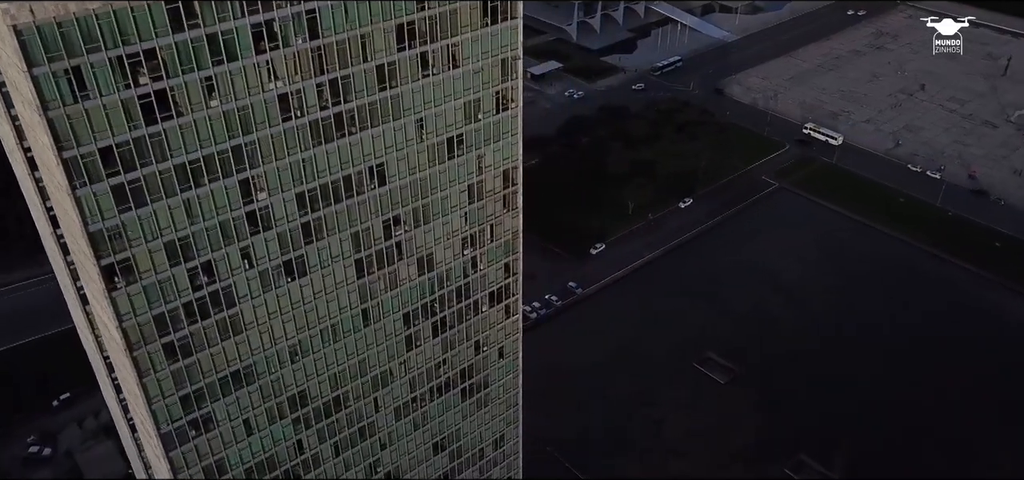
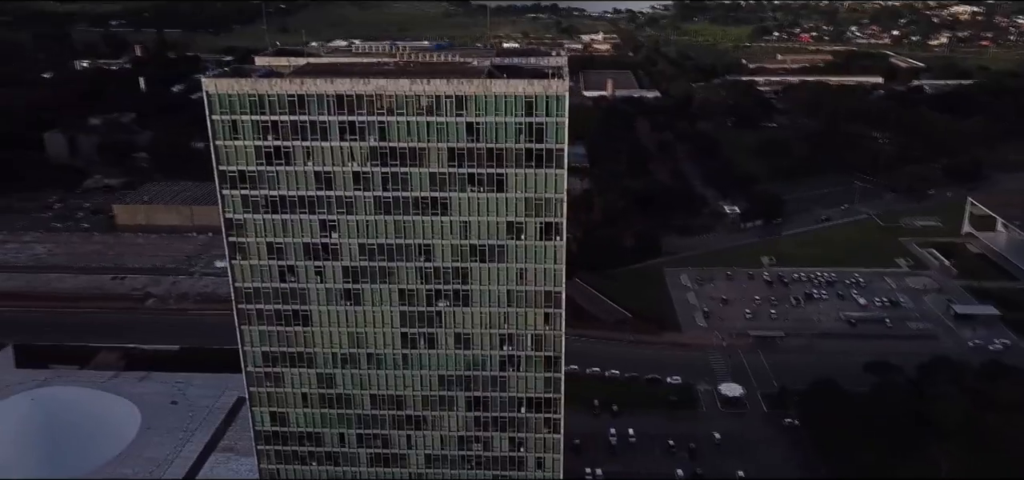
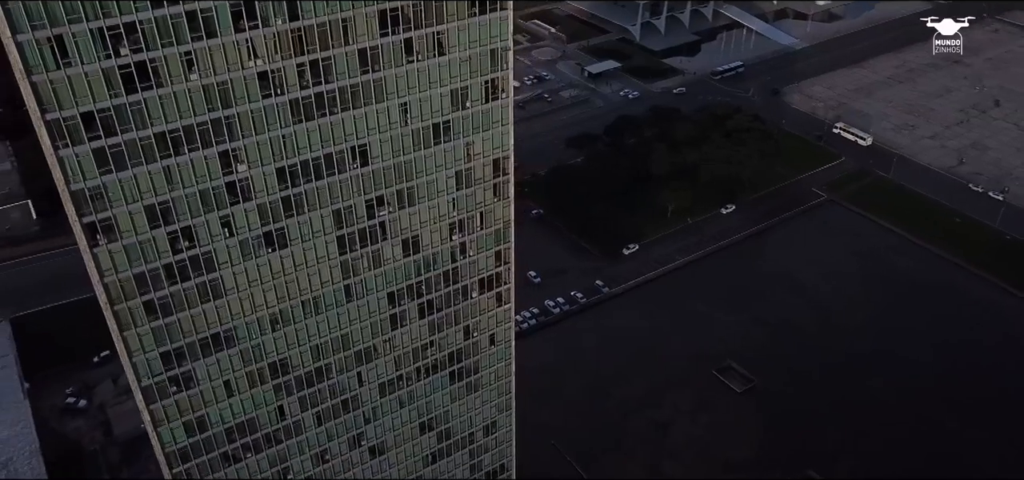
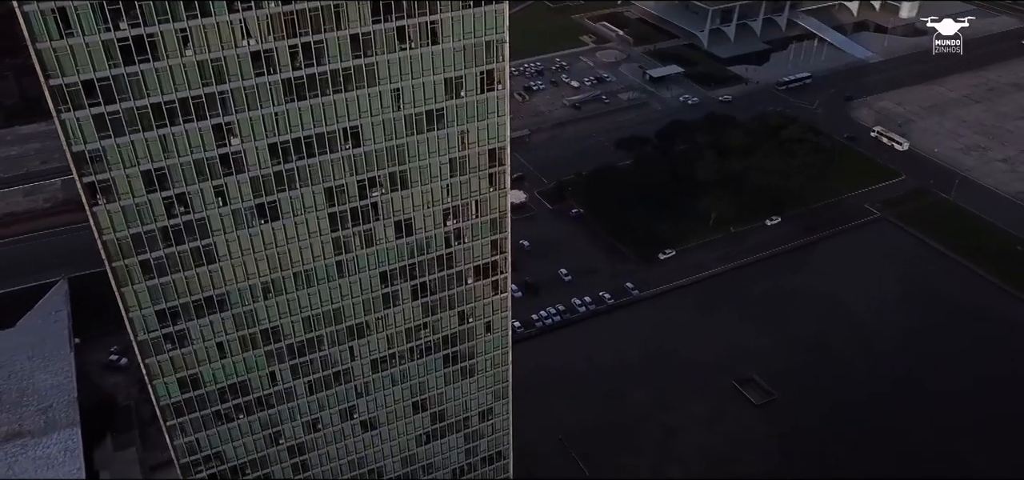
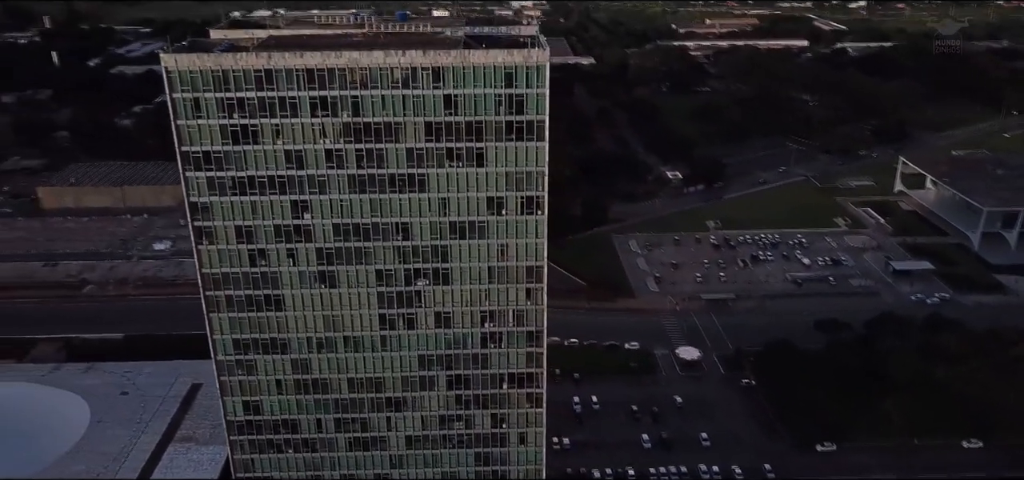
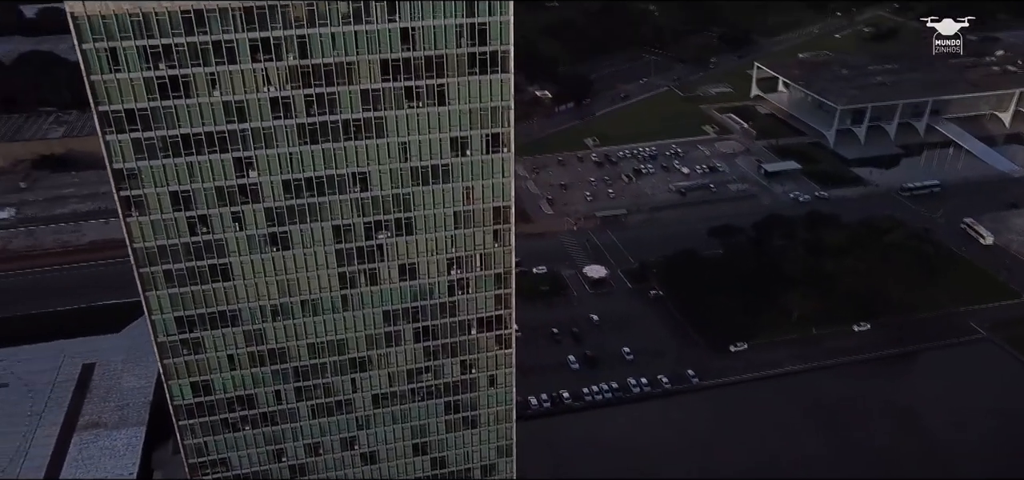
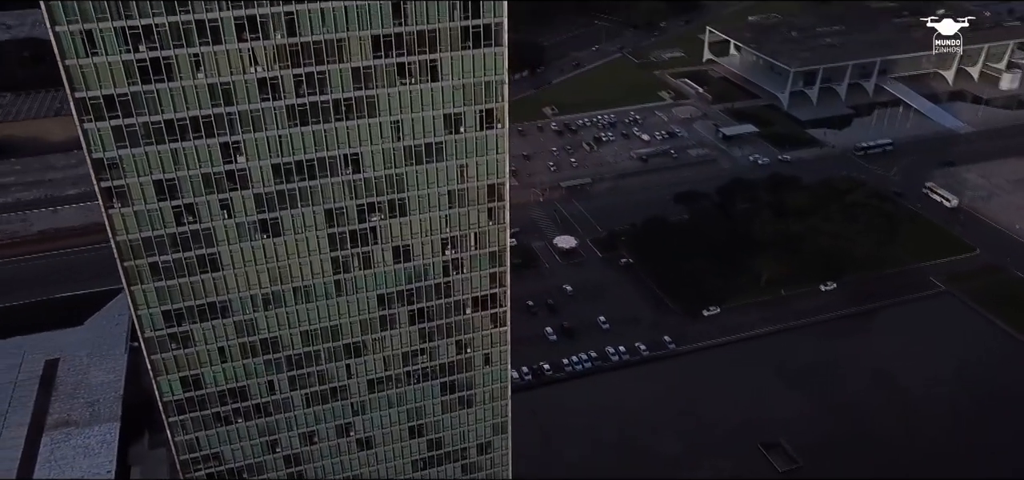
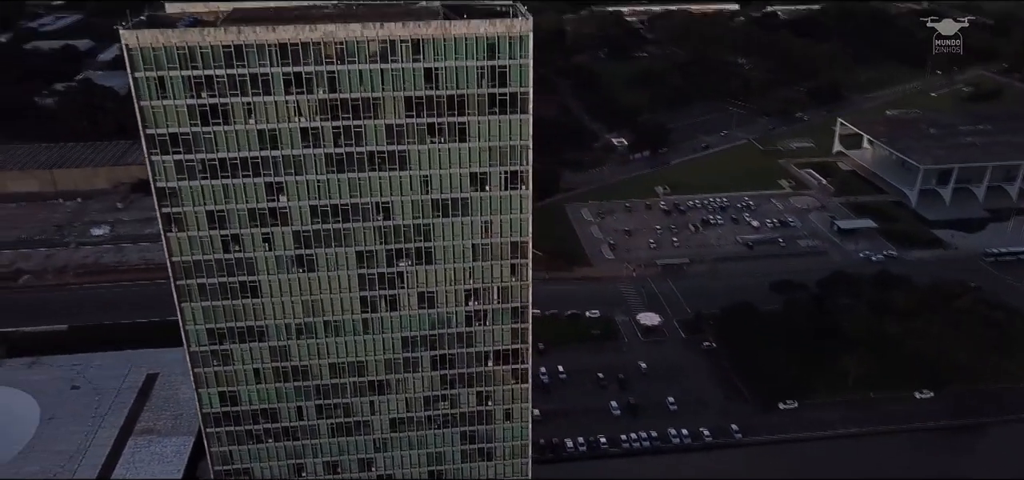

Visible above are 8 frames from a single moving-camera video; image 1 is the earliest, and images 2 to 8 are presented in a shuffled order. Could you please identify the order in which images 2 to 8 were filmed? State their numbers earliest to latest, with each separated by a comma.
3, 4, 7, 6, 8, 5, 2
